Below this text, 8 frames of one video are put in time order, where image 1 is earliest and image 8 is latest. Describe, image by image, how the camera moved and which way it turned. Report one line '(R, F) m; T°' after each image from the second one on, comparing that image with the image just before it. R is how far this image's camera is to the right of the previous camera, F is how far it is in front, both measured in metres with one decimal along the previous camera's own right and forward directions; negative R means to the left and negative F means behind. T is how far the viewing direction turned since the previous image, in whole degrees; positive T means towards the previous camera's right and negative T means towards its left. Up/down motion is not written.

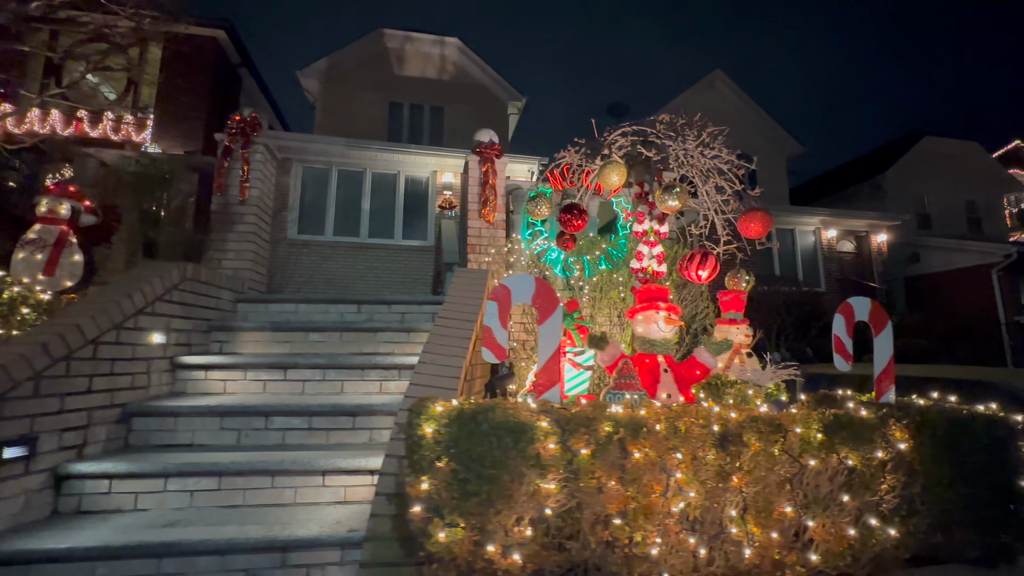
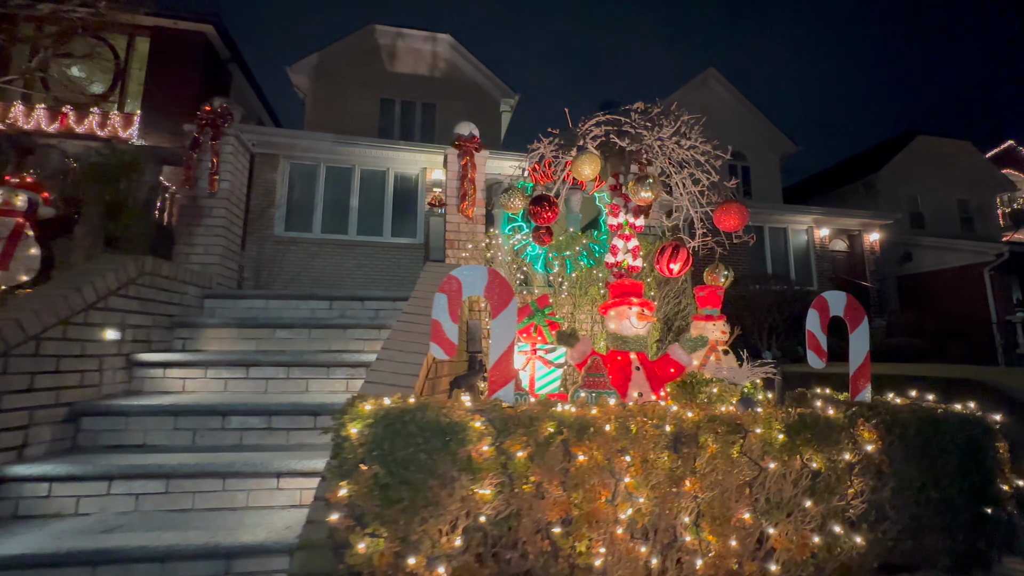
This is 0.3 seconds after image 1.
(+0.3, +0.2) m; 0°
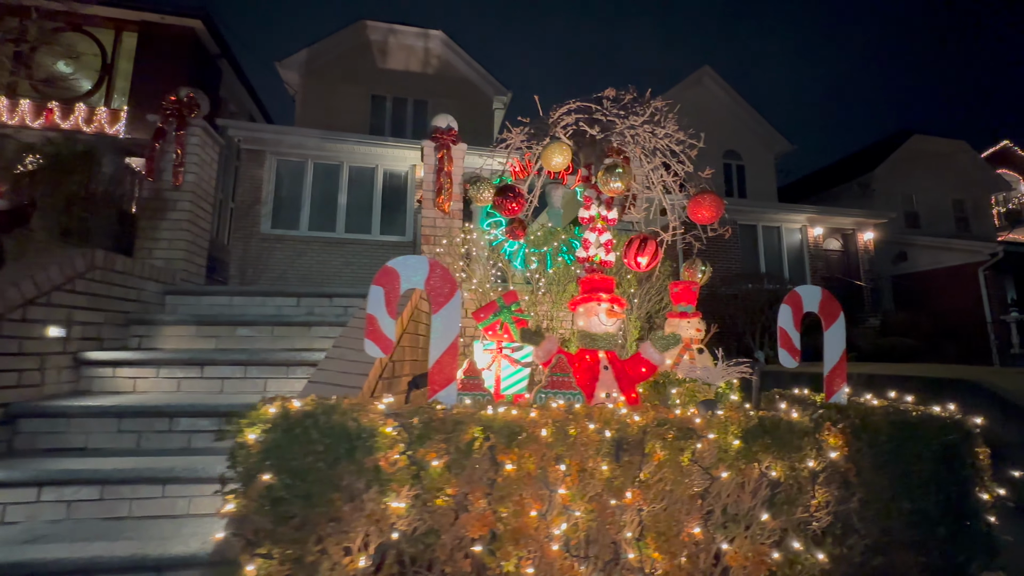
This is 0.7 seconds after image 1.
(+0.3, +0.2) m; 0°
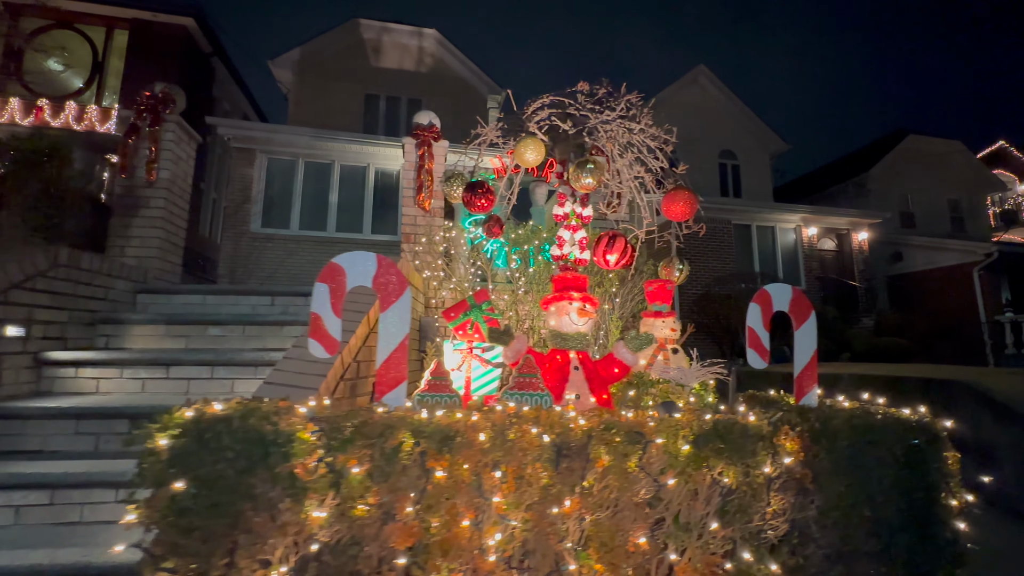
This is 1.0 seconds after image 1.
(+0.3, +0.1) m; 0°
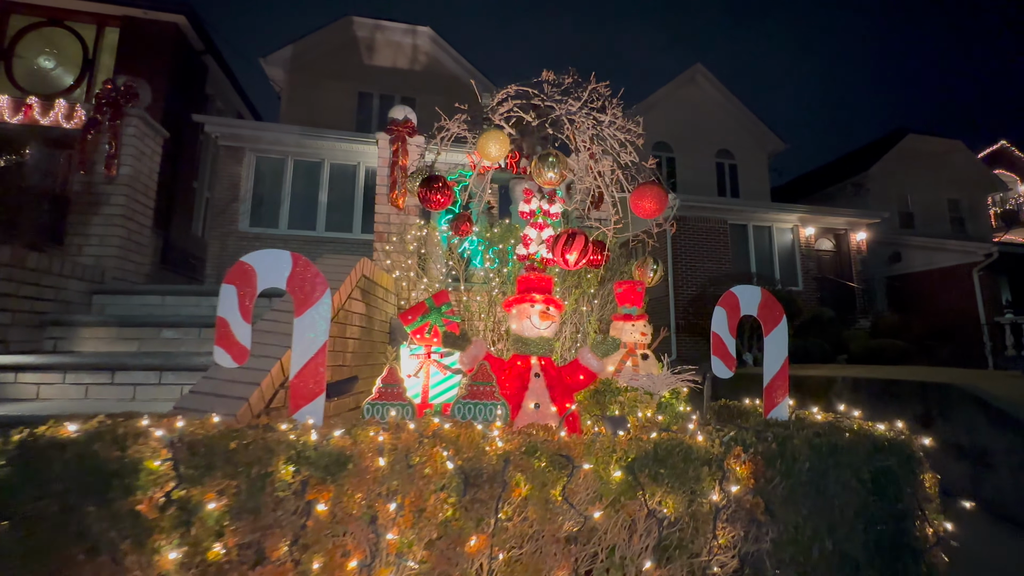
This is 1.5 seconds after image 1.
(+0.3, +0.2) m; 0°
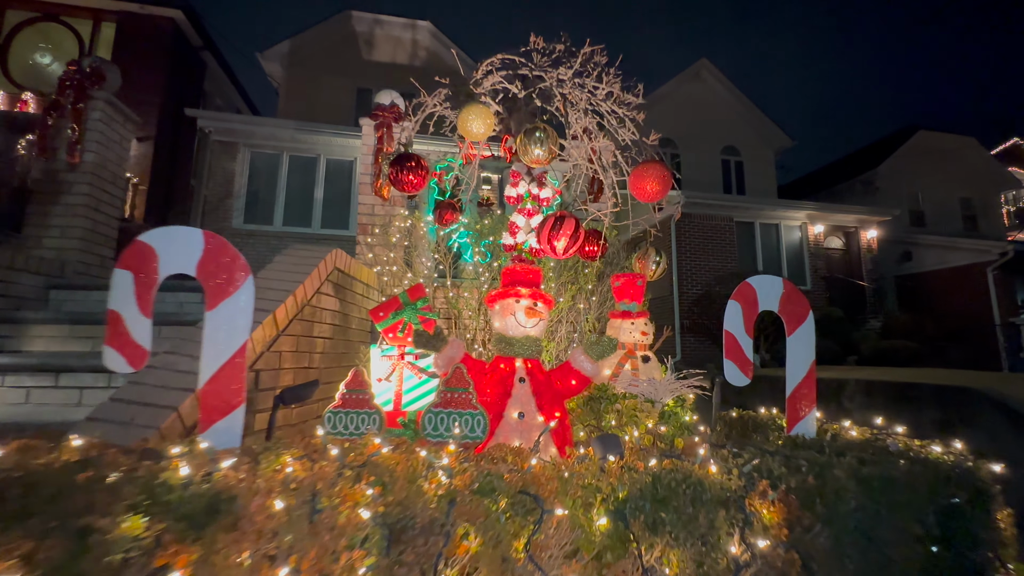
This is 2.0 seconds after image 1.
(+0.2, +0.4) m; -1°
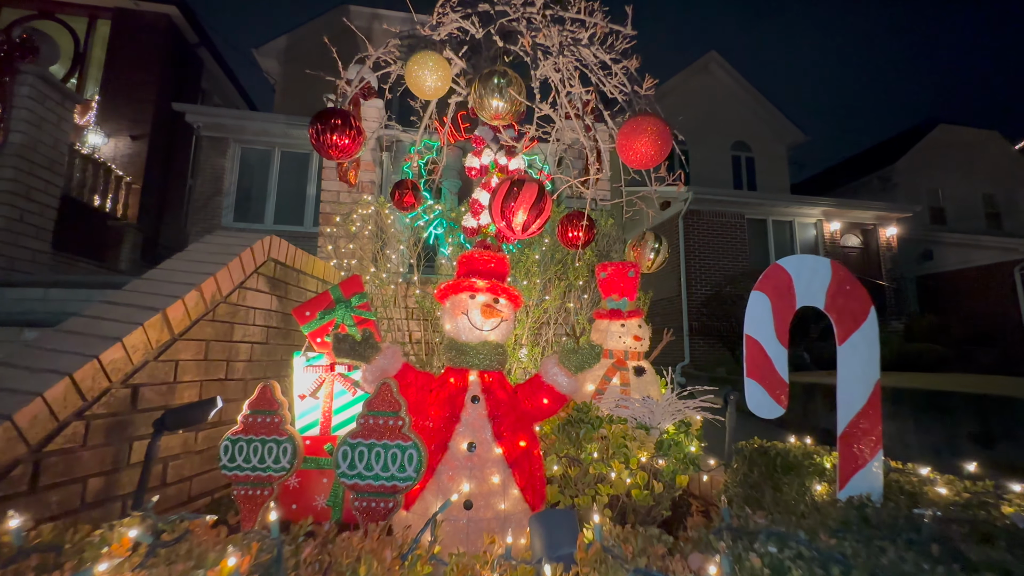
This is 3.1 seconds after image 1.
(+0.3, +0.7) m; -1°
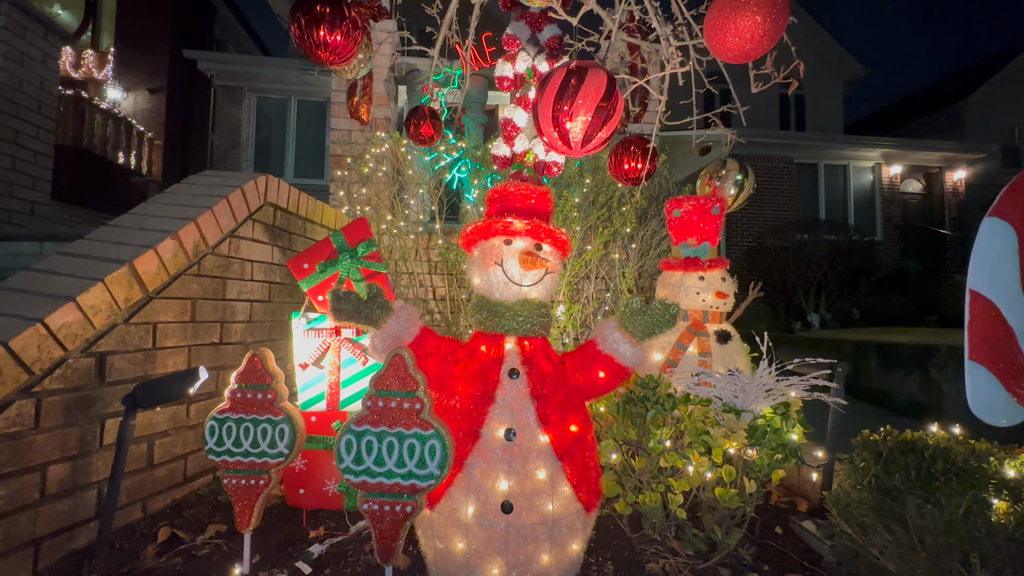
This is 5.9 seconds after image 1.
(-0.1, +0.6) m; -3°
